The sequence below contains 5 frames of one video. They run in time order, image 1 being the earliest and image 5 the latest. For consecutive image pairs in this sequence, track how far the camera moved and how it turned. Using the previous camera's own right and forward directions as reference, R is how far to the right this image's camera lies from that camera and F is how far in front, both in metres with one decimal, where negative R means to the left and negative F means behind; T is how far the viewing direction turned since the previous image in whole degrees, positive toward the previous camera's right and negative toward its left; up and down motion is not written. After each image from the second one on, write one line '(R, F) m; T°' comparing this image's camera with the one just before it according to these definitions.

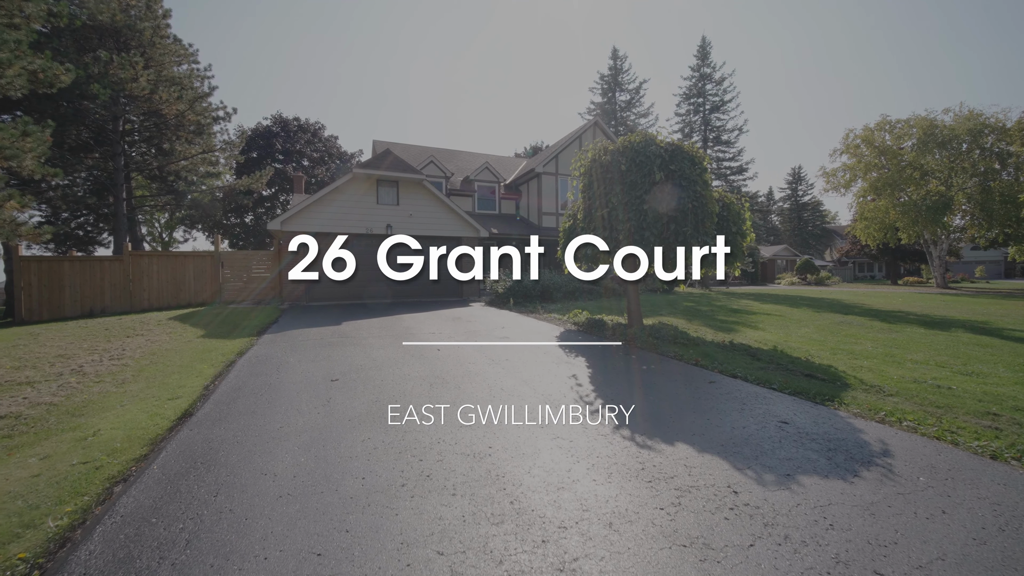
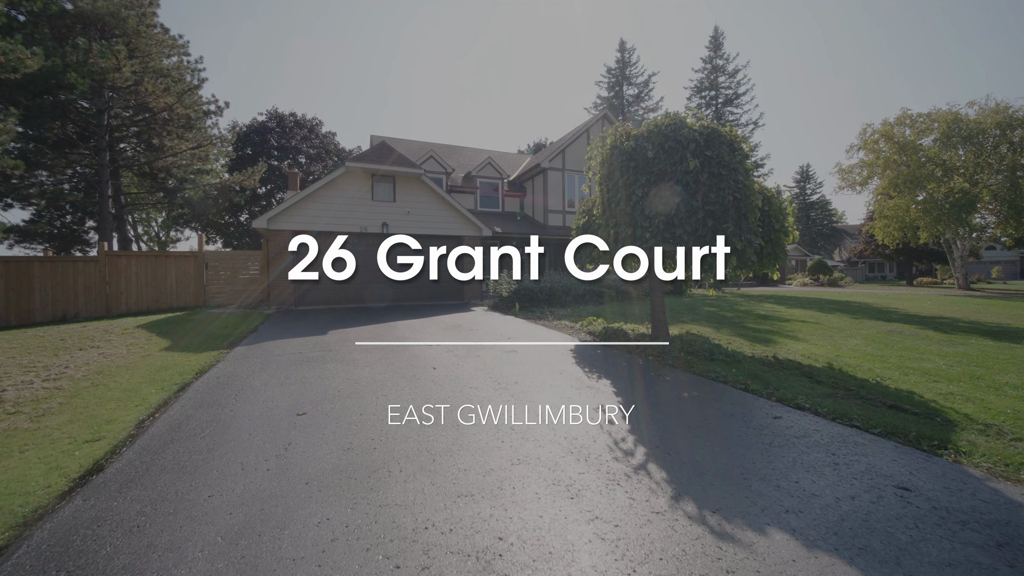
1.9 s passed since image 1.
(-0.1, +1.1) m; 0°
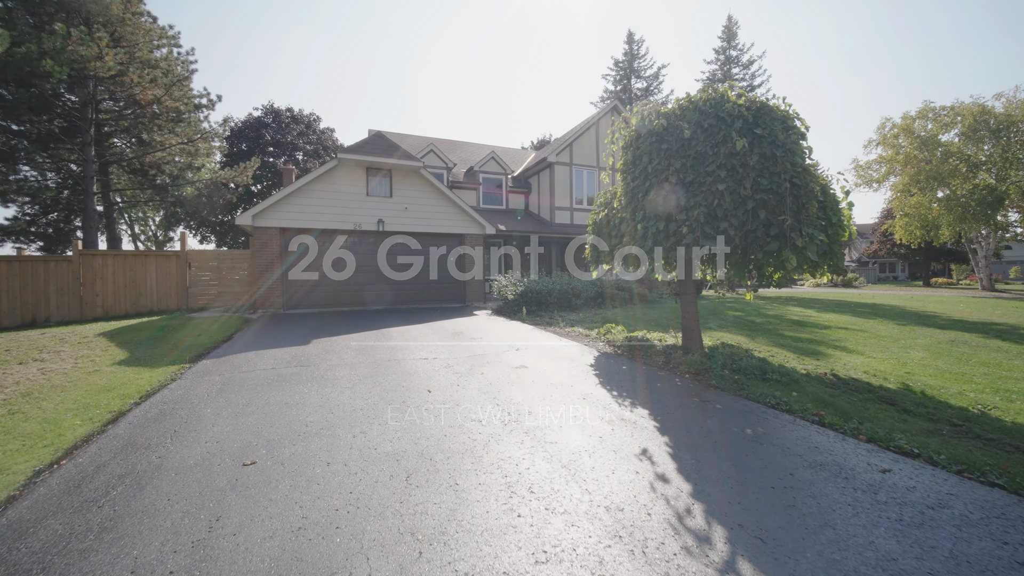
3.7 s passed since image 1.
(-0.1, +1.1) m; 0°
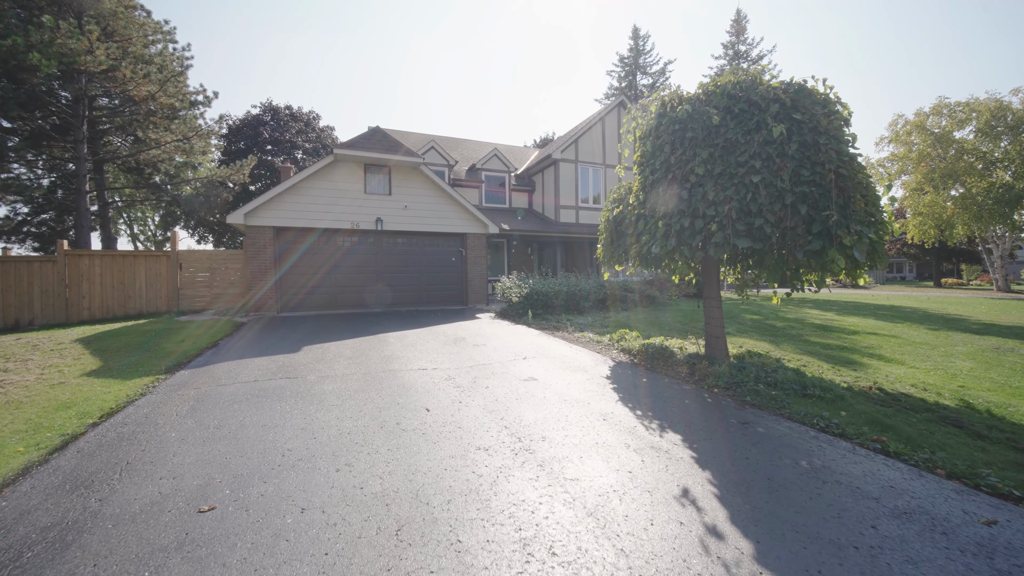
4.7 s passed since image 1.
(-0.1, +0.6) m; 0°
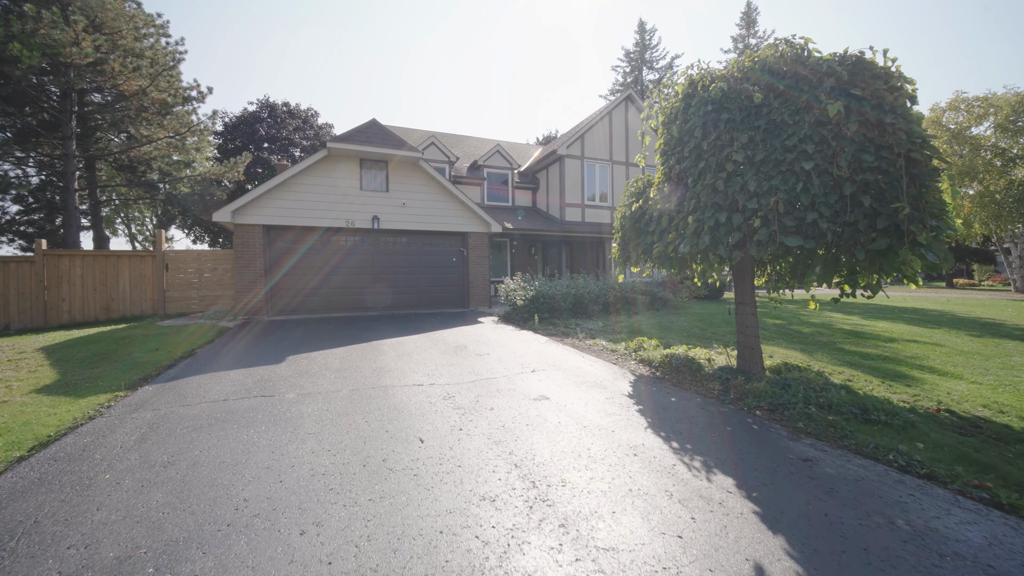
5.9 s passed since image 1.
(-0.1, +0.7) m; 0°
